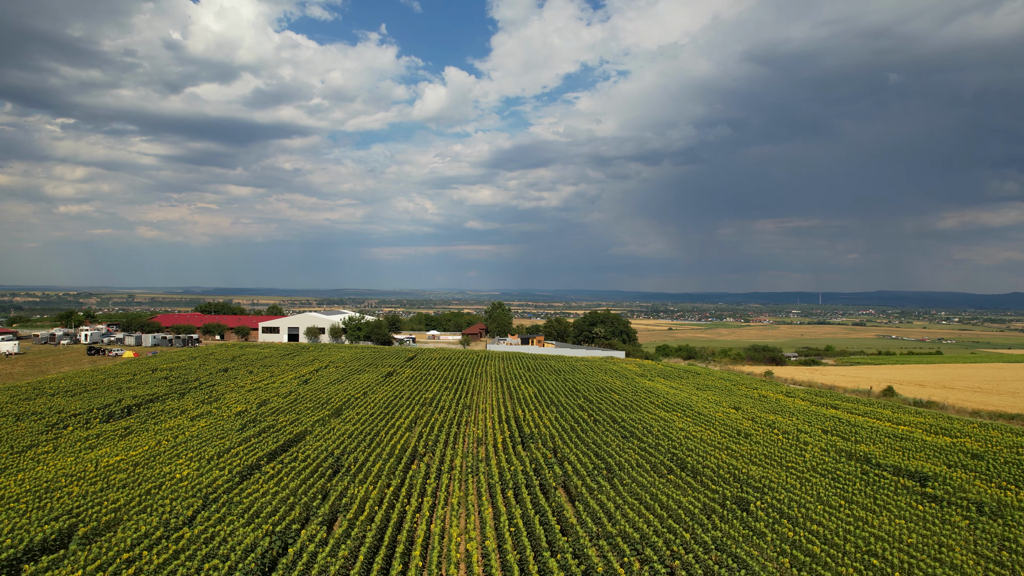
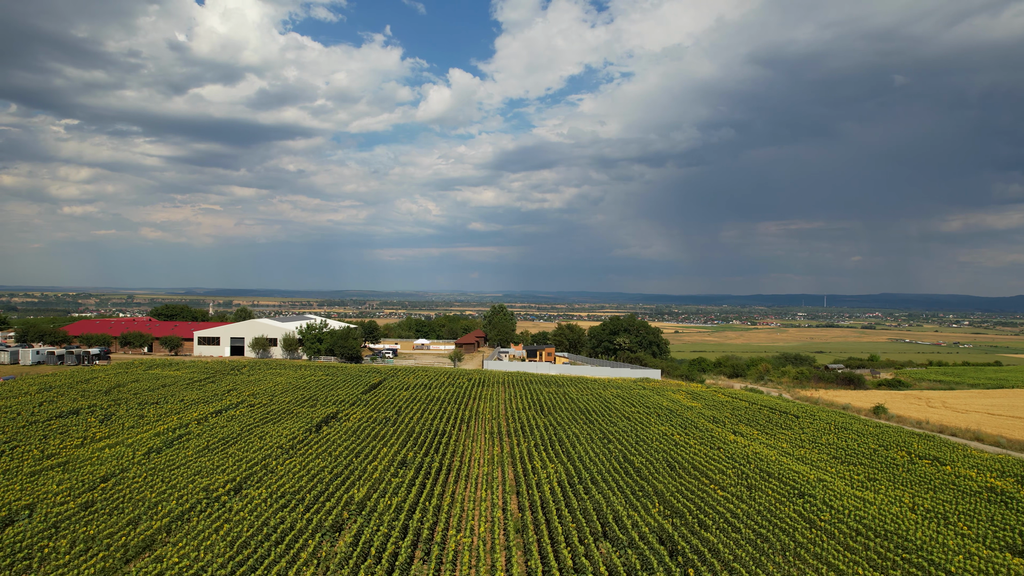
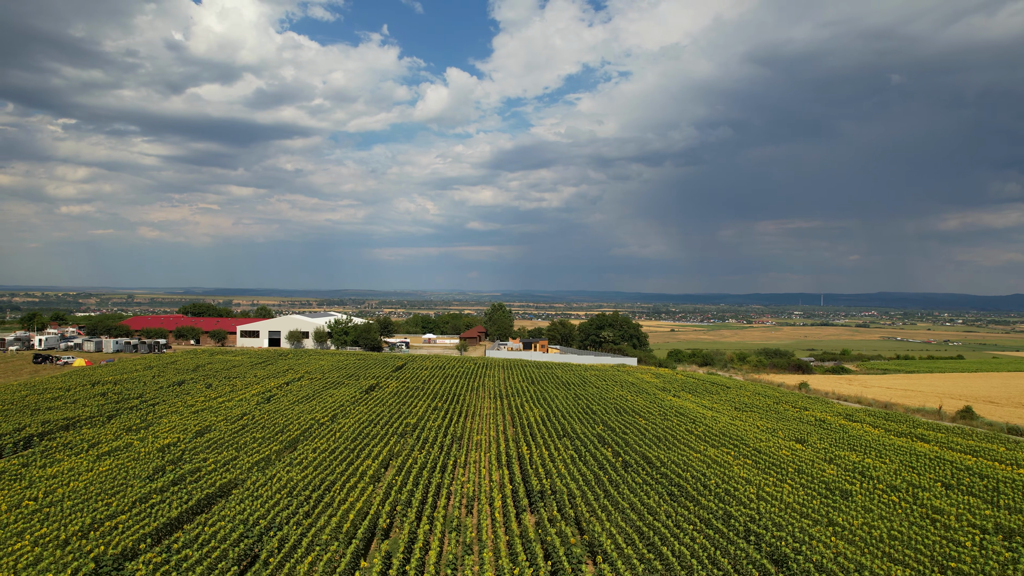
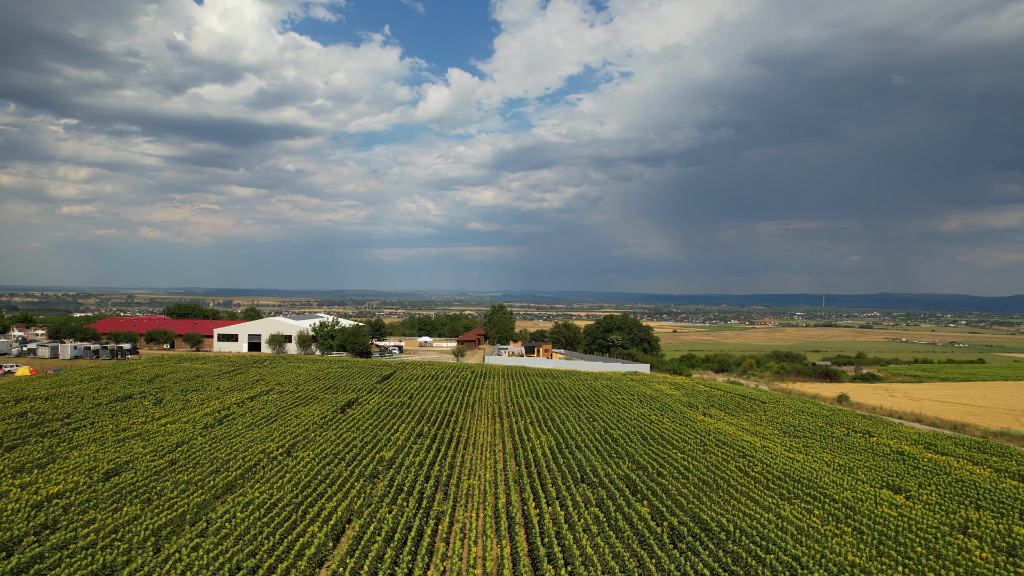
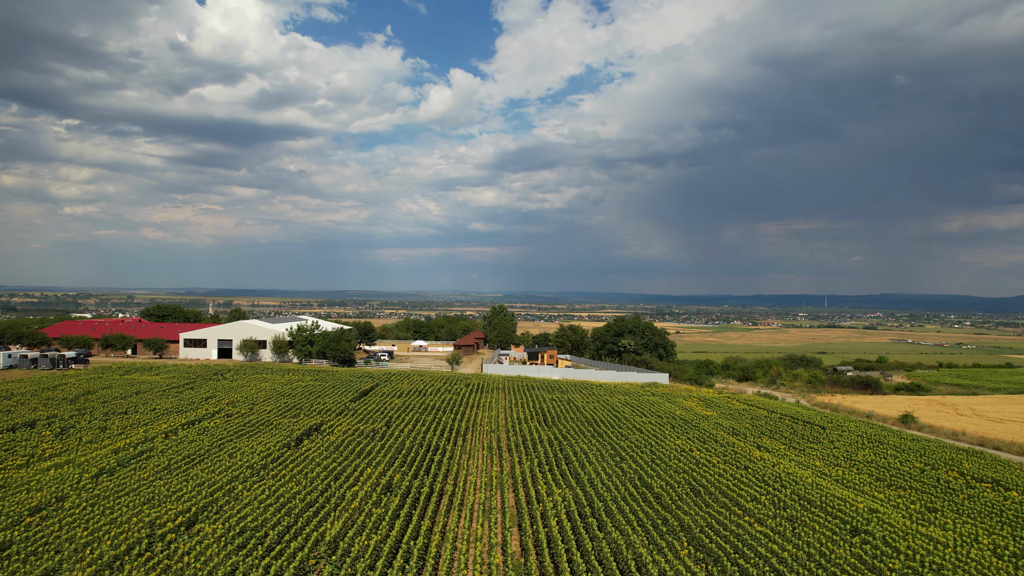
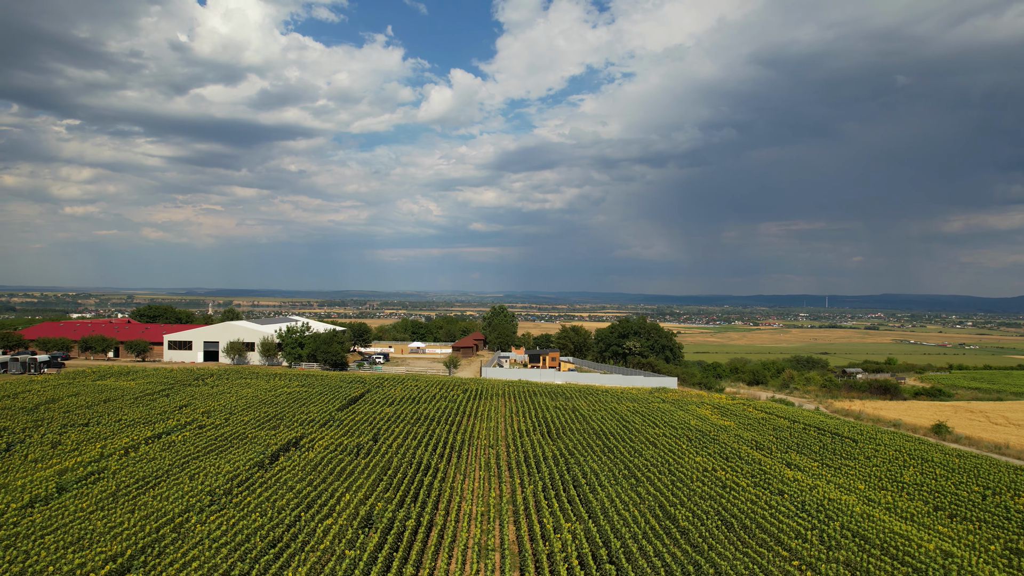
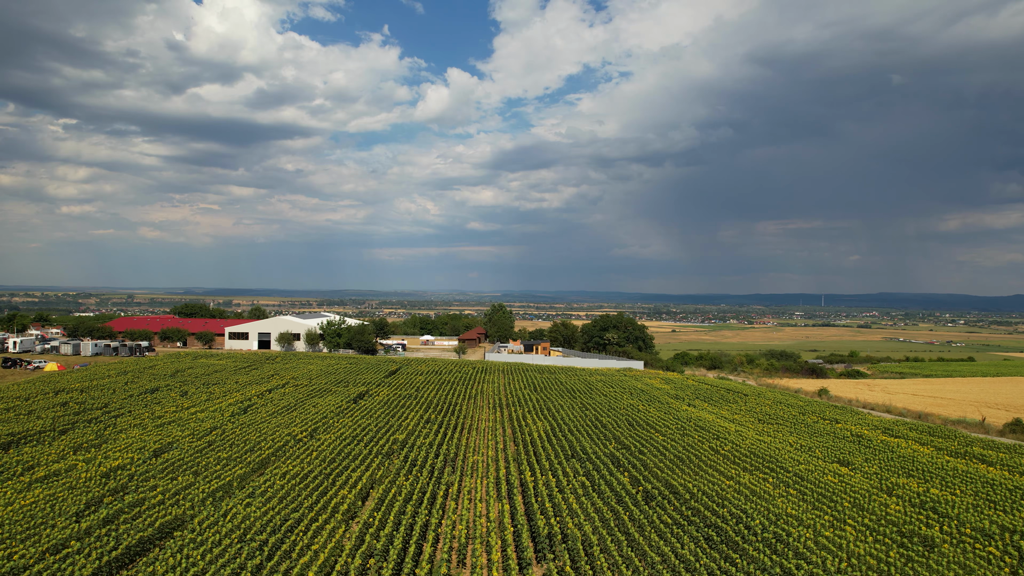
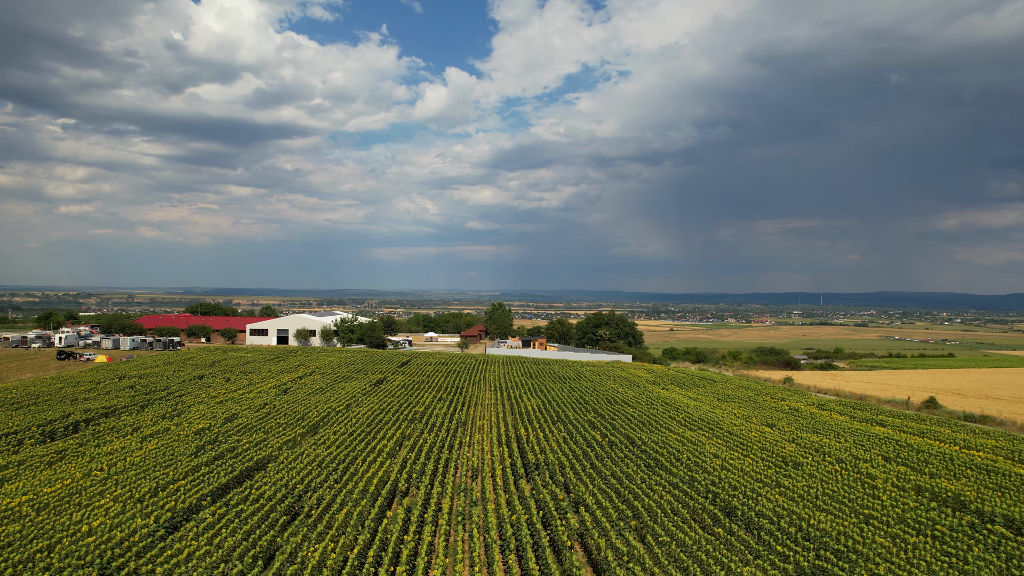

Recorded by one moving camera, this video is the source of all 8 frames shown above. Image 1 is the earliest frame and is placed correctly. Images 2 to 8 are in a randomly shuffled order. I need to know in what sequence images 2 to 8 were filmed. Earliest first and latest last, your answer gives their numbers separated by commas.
8, 3, 7, 4, 2, 5, 6
